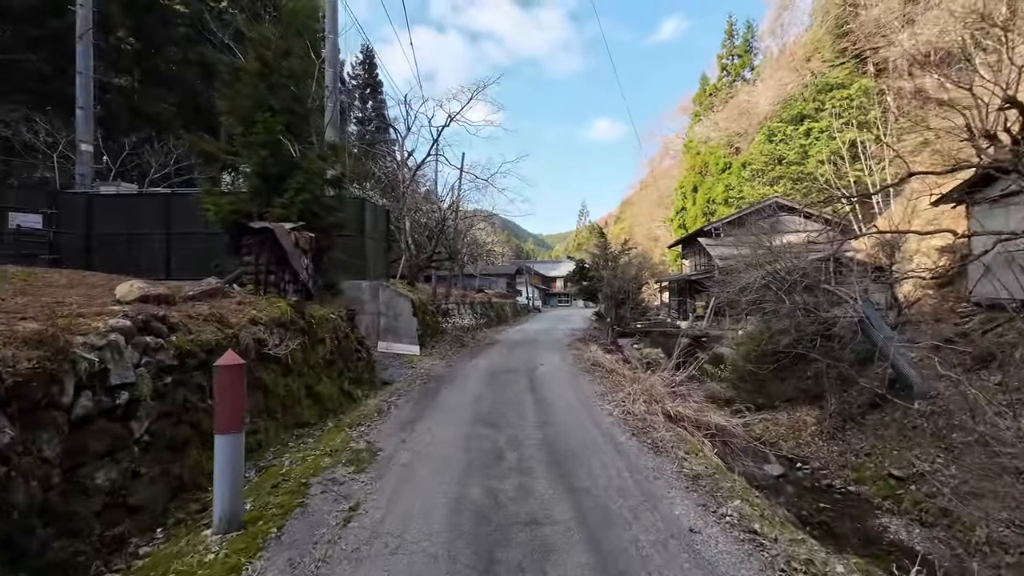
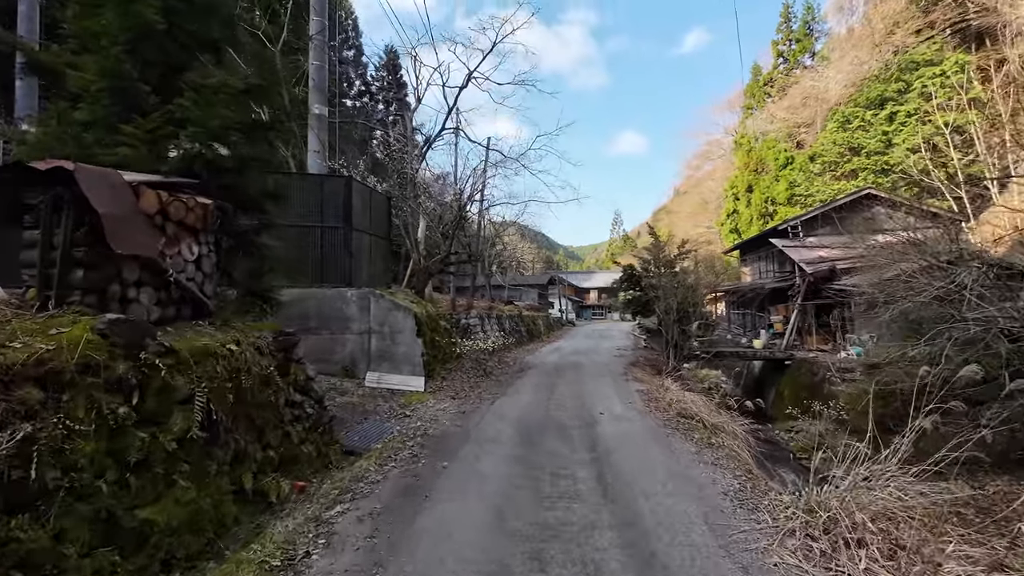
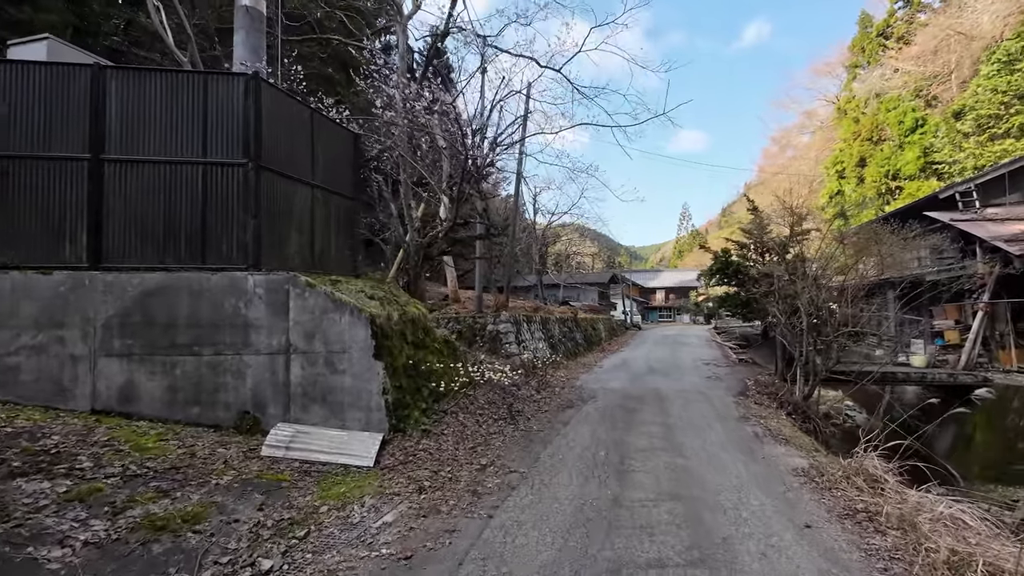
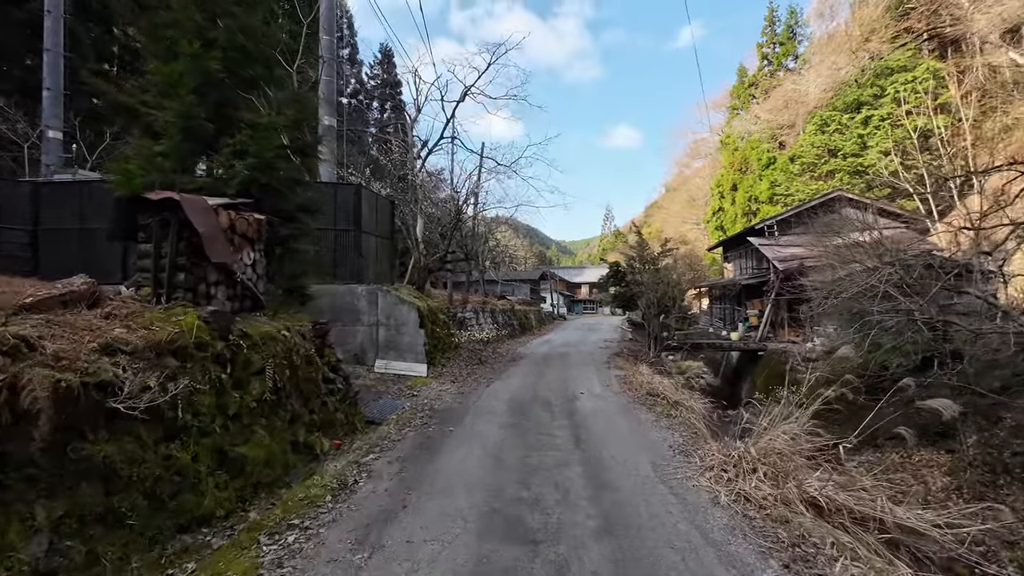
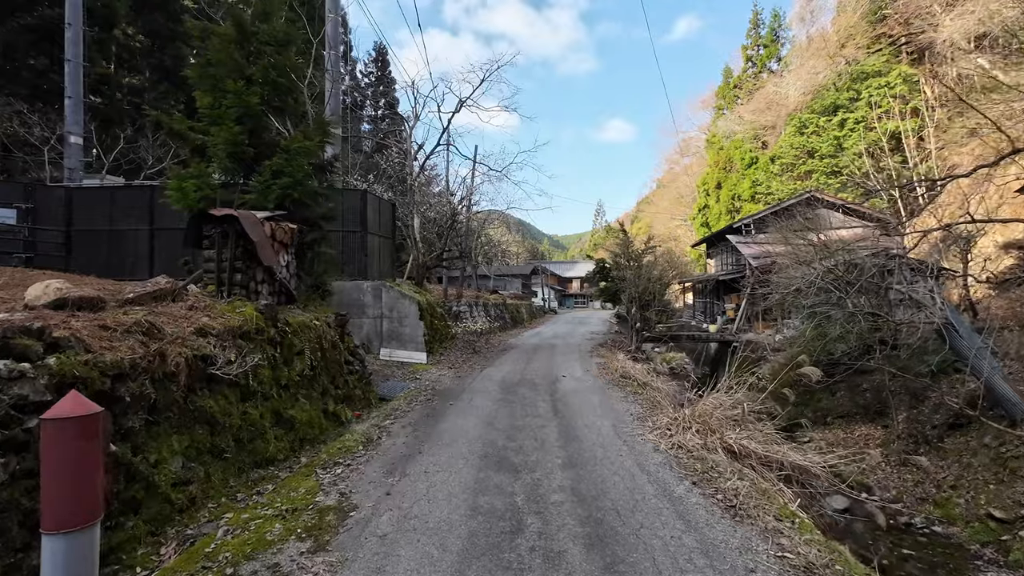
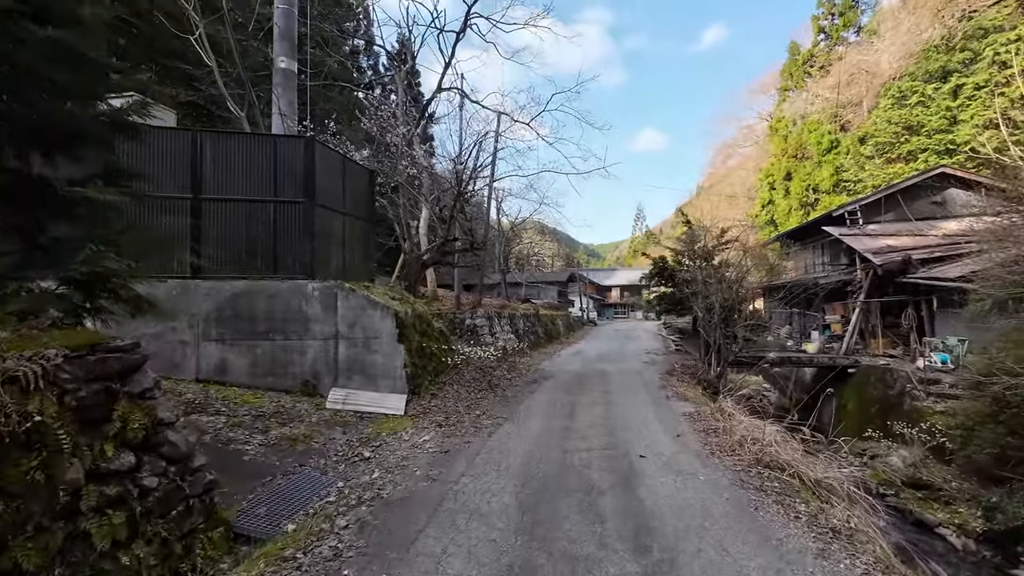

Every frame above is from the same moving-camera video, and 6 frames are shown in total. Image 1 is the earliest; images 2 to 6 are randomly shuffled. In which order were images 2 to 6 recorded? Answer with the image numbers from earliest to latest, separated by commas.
5, 4, 2, 6, 3
